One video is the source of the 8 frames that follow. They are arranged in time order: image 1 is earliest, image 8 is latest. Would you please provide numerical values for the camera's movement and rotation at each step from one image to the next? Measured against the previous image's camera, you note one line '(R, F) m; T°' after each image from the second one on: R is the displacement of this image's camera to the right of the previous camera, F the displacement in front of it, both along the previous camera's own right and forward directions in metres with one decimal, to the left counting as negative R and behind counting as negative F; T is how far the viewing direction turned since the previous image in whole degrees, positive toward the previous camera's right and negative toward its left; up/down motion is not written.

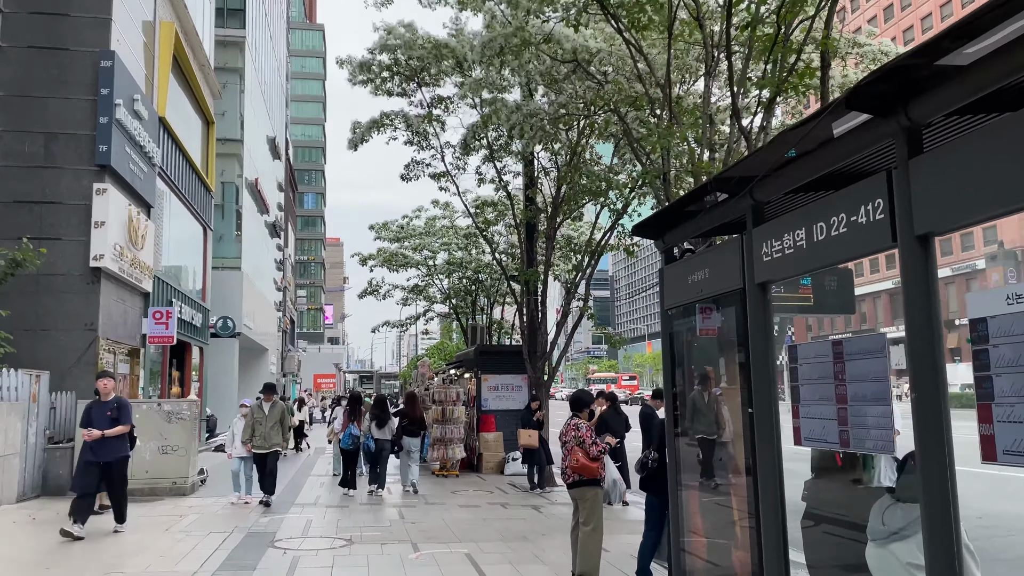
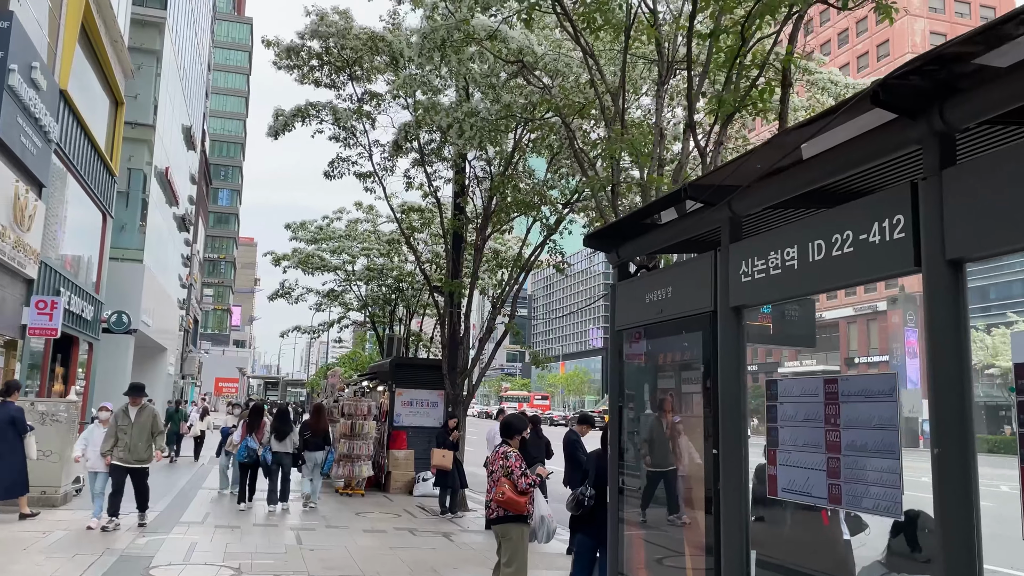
(-0.1, +0.7) m; +6°
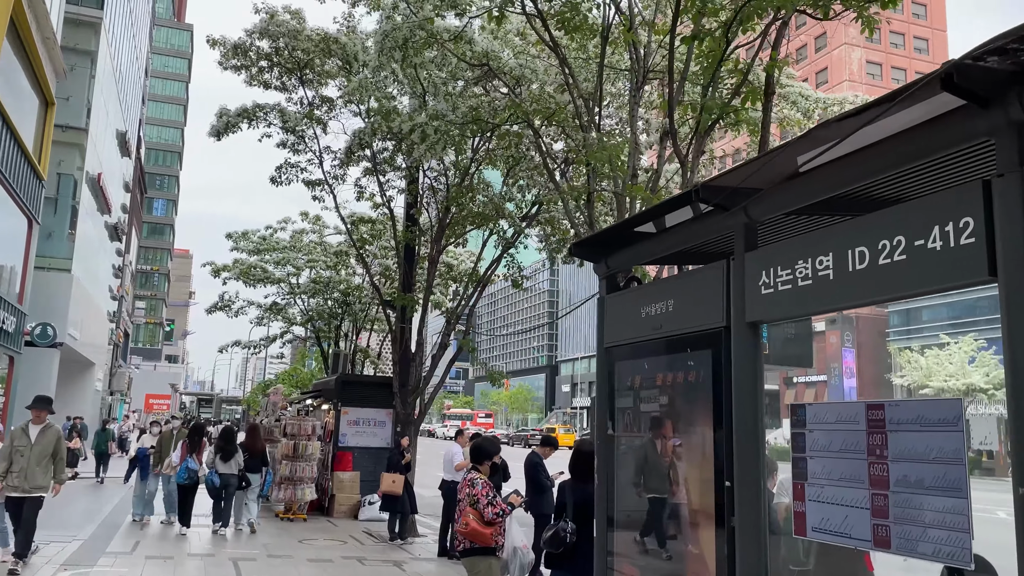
(-0.2, +0.5) m; +4°
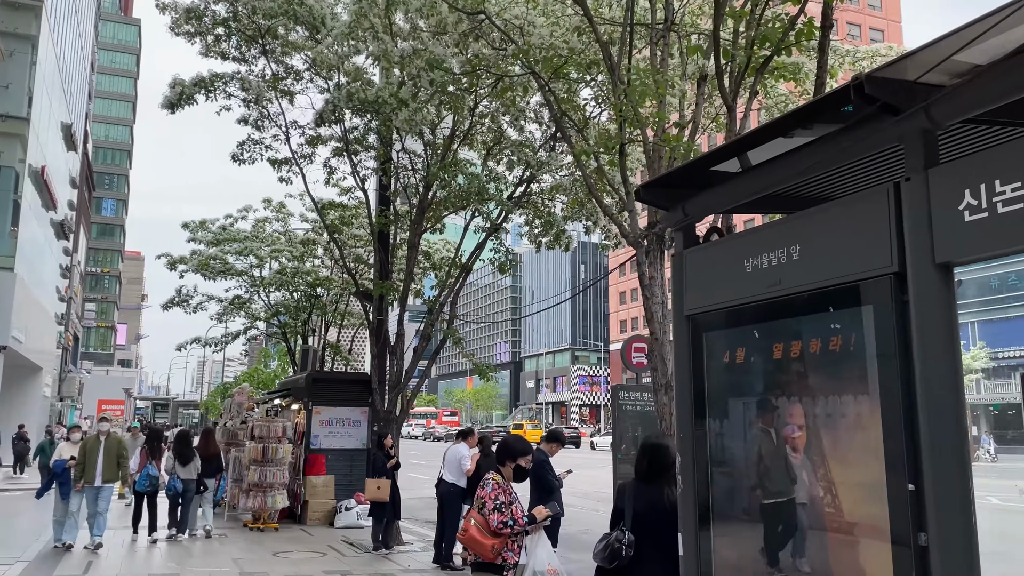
(-0.4, +1.0) m; +3°
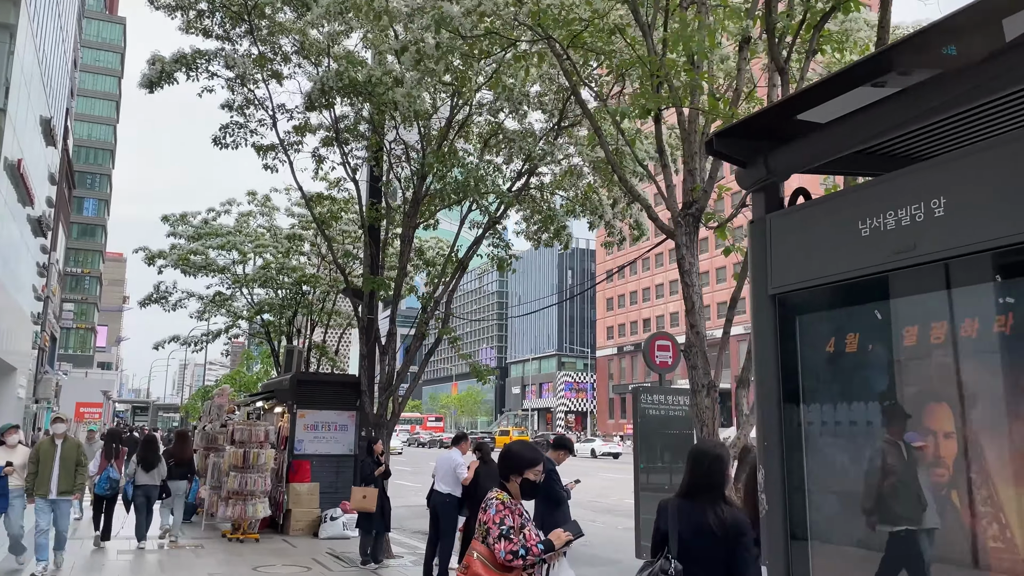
(-0.2, +0.7) m; +1°
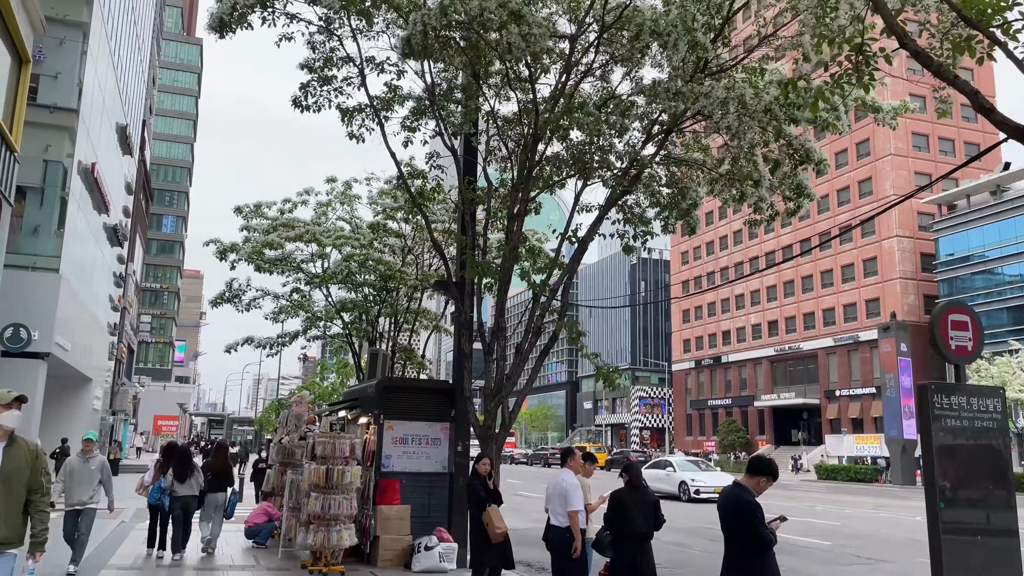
(-0.8, +2.0) m; -5°
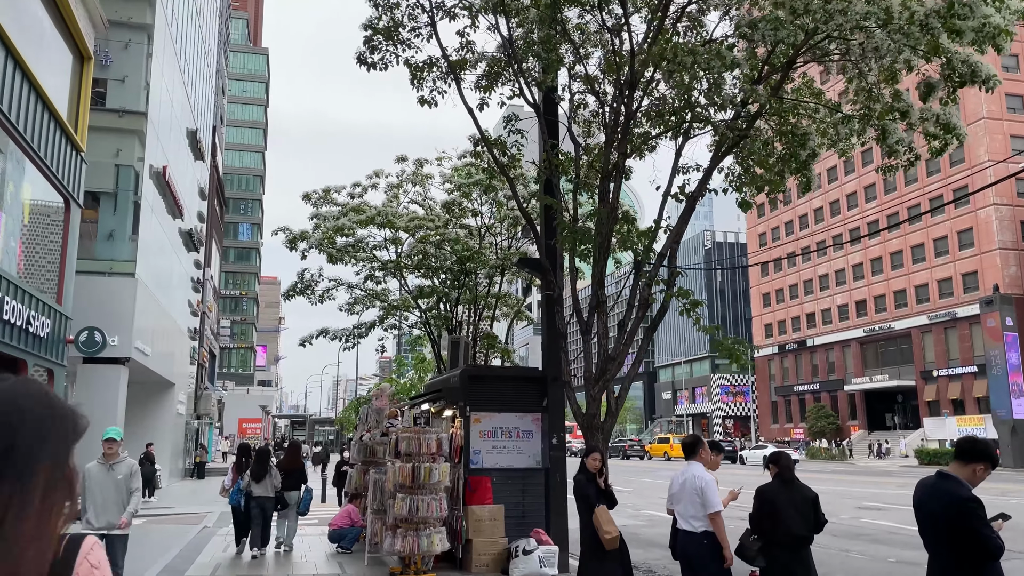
(-0.3, +1.2) m; -5°
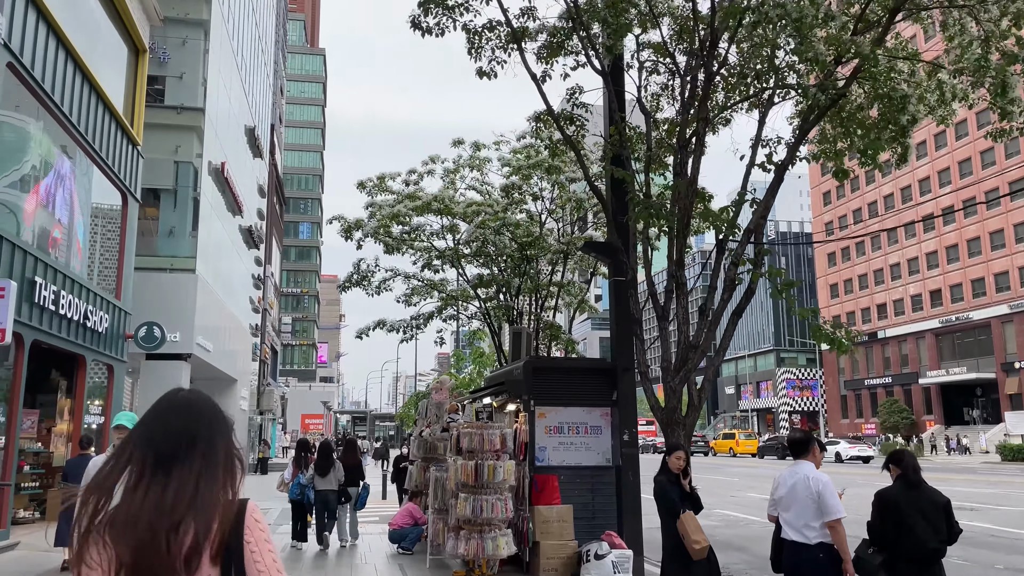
(-0.1, +0.7) m; -4°
